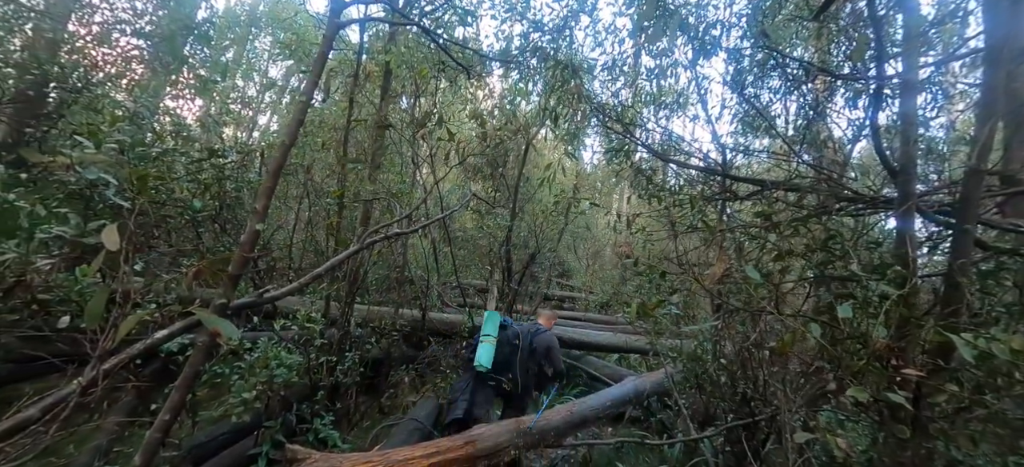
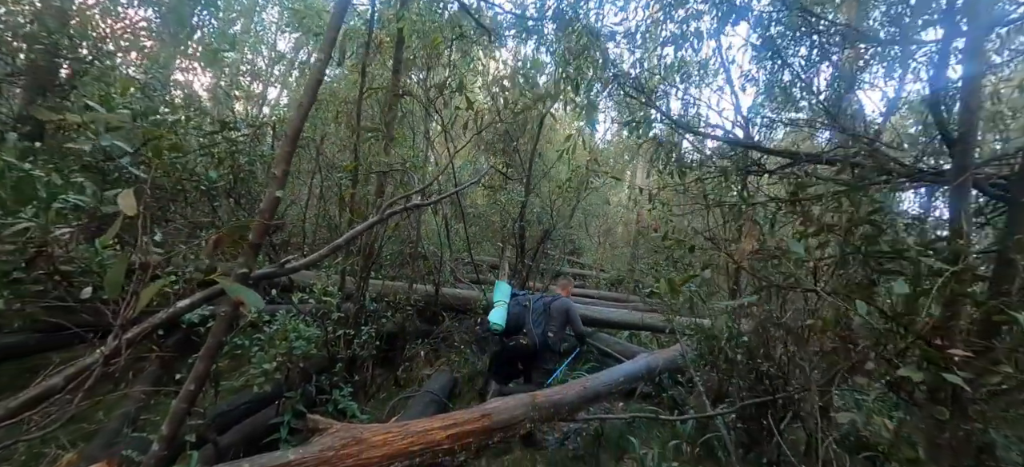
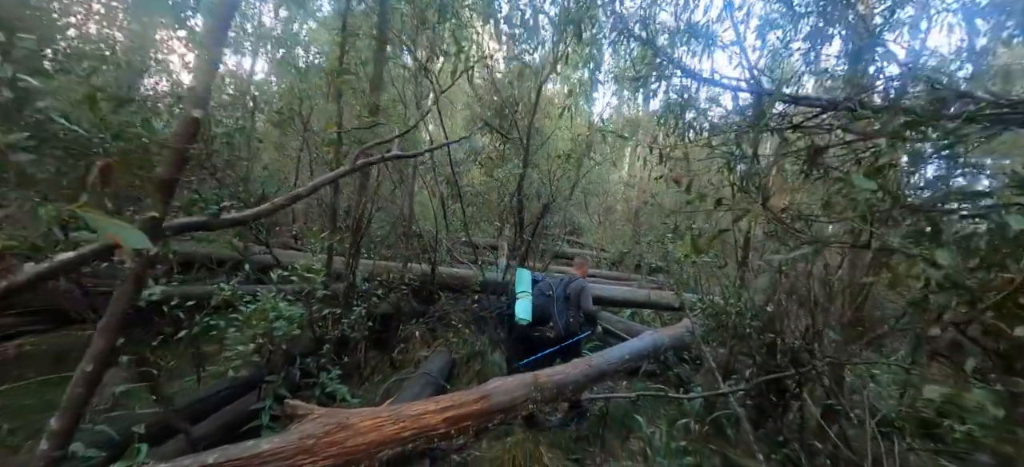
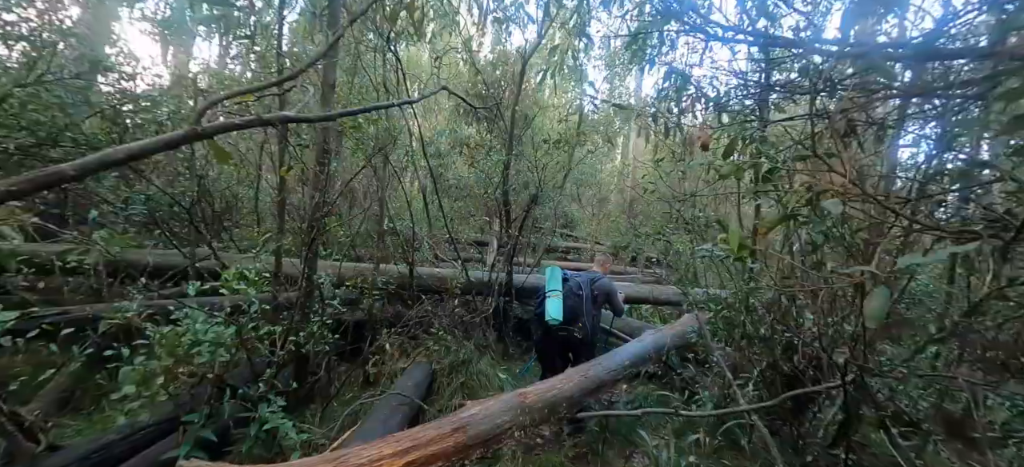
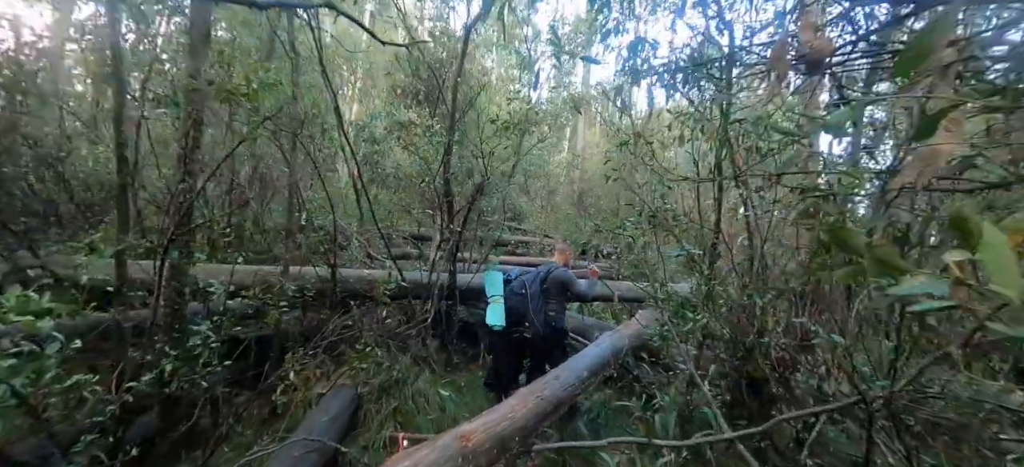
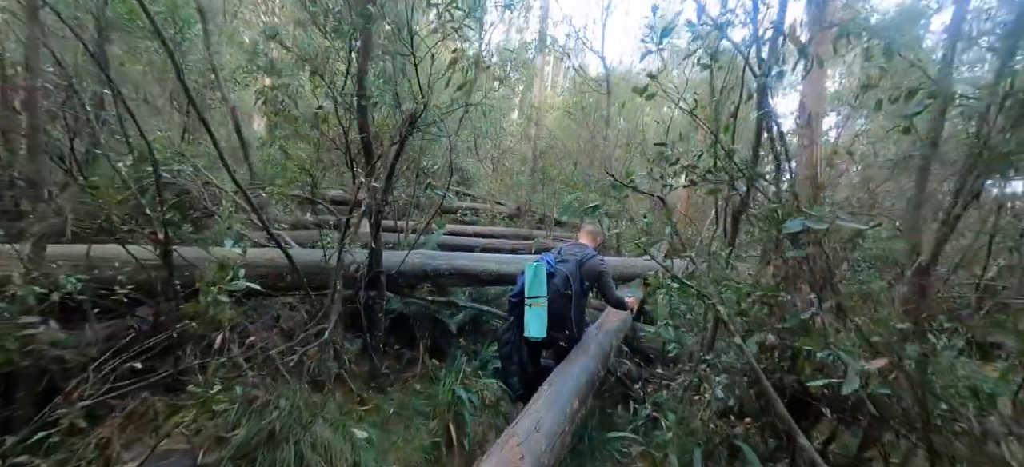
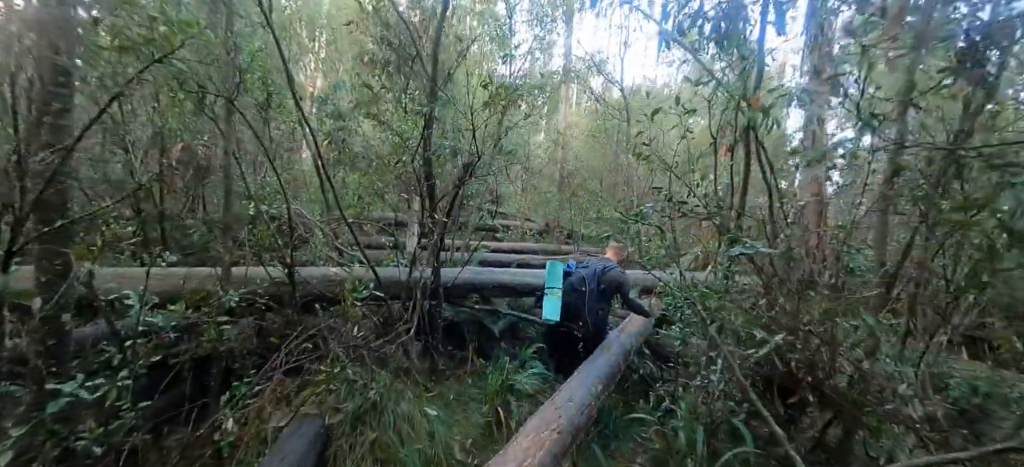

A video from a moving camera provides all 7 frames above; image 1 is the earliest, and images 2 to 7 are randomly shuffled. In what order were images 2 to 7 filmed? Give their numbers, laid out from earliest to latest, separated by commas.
2, 3, 4, 5, 7, 6
